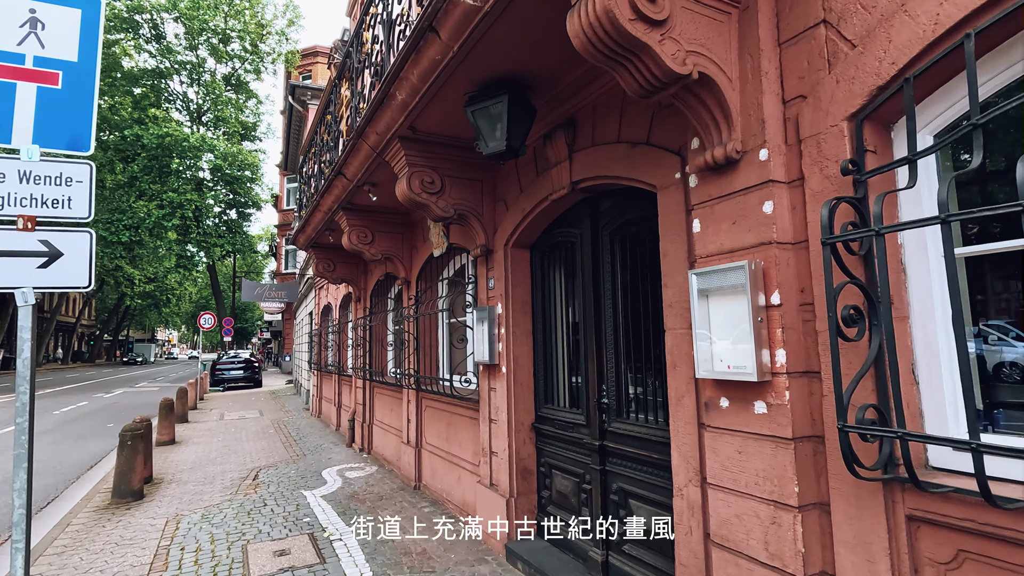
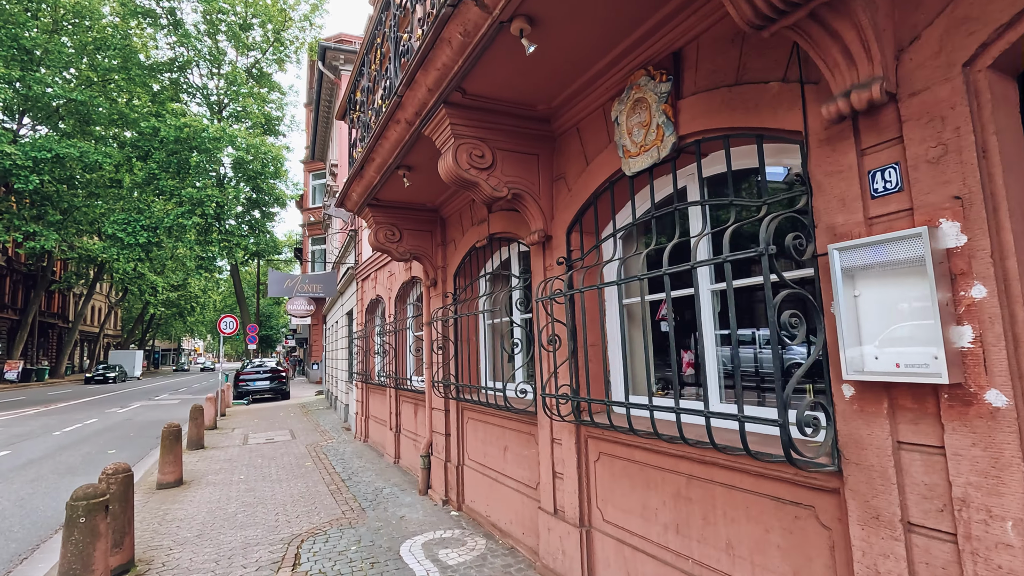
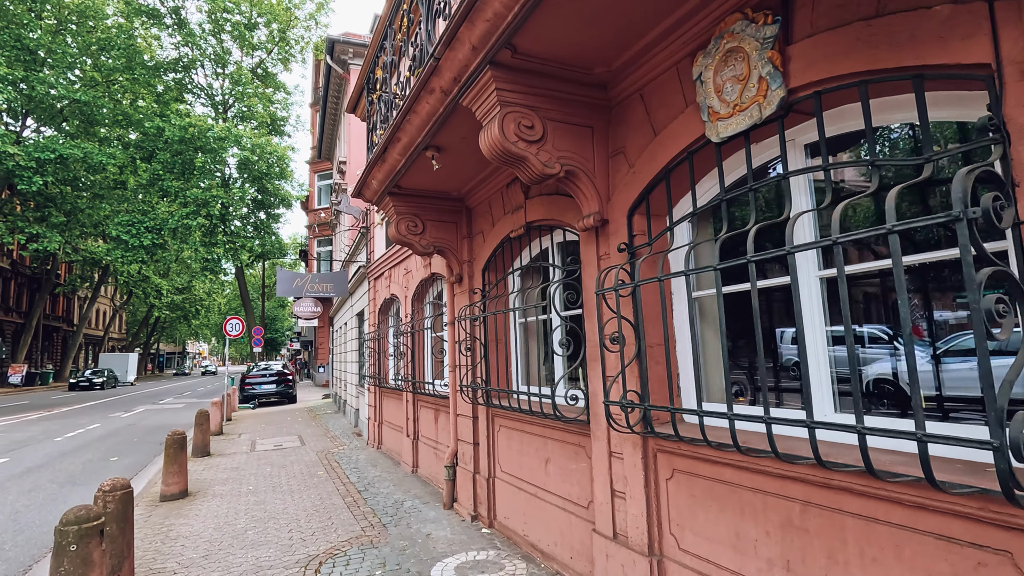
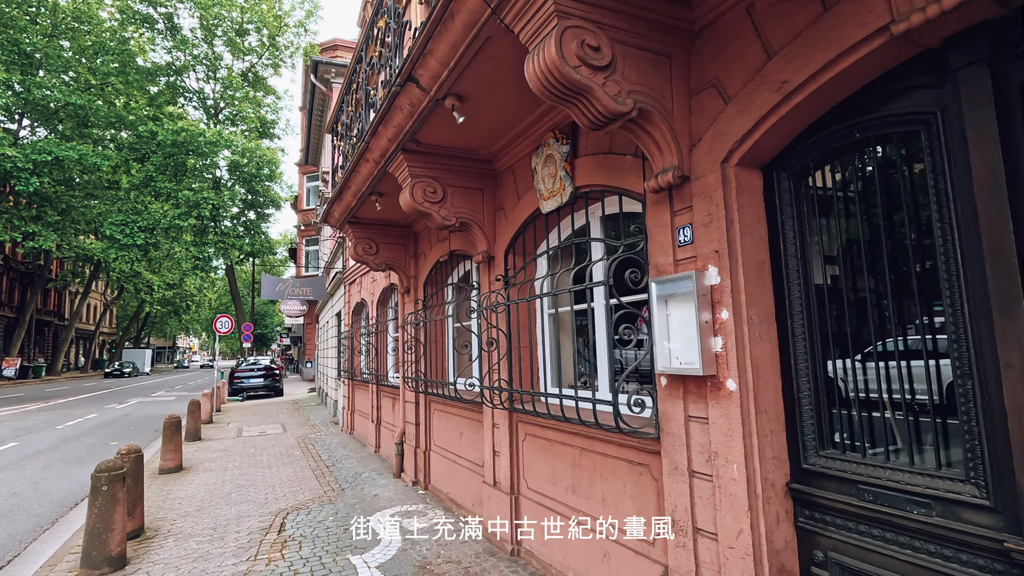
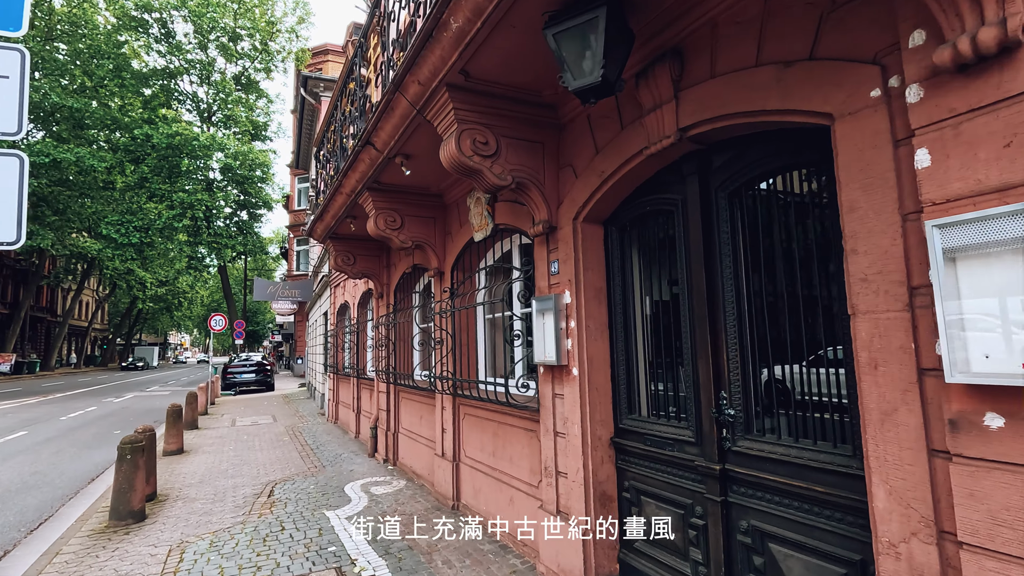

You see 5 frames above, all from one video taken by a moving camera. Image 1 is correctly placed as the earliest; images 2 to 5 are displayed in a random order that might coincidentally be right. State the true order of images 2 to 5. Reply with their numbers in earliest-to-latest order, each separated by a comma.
5, 4, 2, 3
